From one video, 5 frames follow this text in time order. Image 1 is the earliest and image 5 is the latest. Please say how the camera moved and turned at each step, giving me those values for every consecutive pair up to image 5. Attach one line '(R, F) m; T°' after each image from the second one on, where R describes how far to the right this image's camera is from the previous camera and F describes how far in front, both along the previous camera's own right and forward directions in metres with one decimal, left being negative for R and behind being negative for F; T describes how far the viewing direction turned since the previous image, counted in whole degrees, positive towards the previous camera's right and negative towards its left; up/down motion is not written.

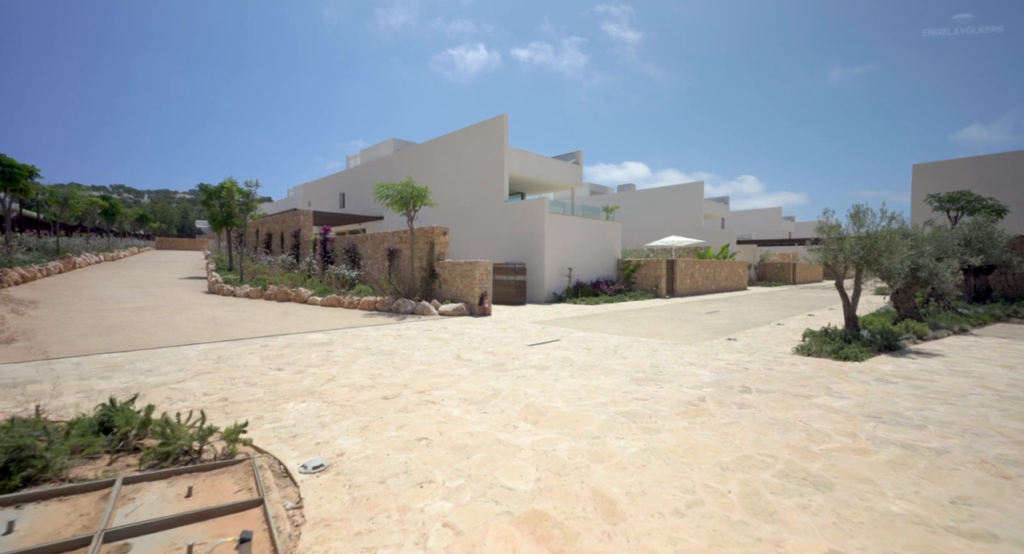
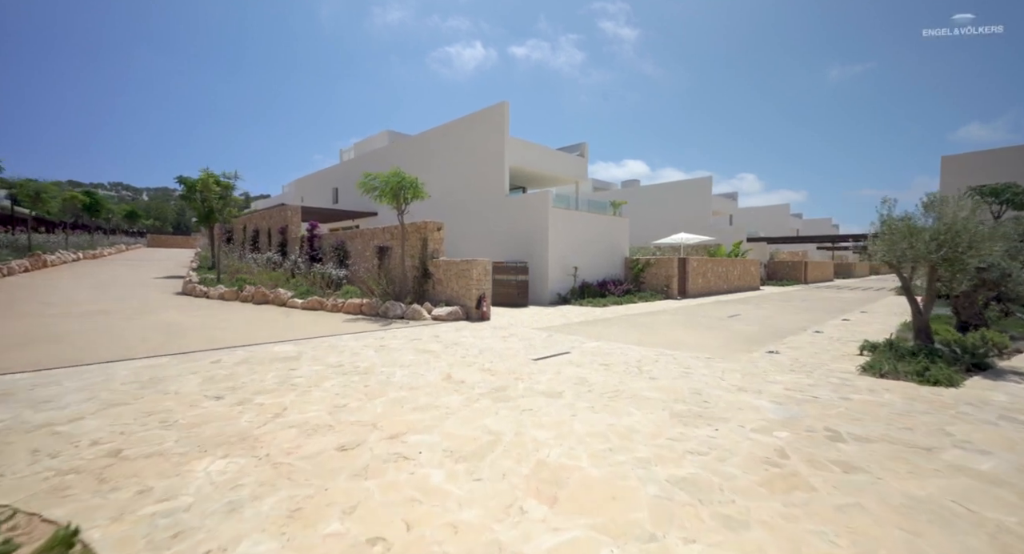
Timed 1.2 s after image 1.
(0.0, +1.2) m; 0°
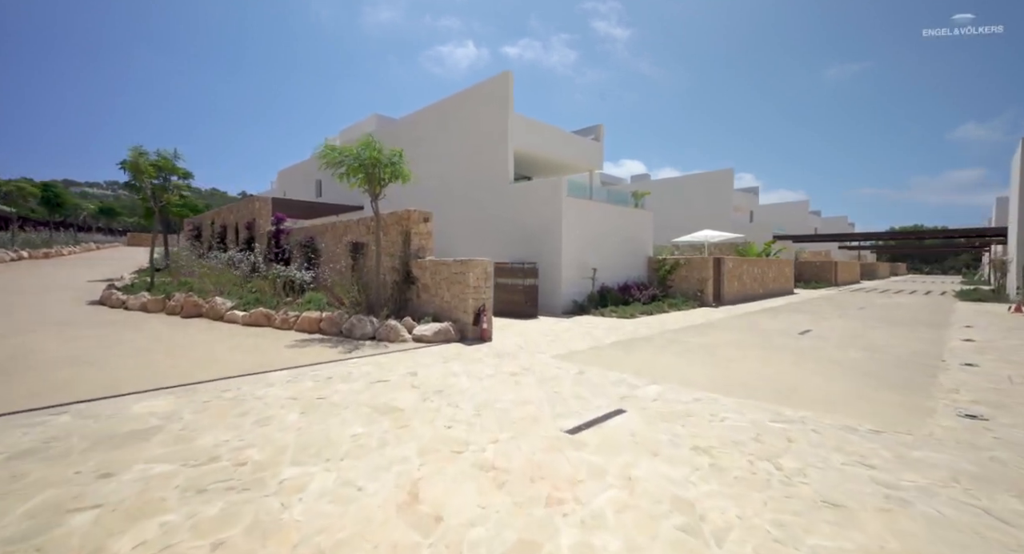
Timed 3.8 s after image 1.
(-0.2, +2.7) m; 0°
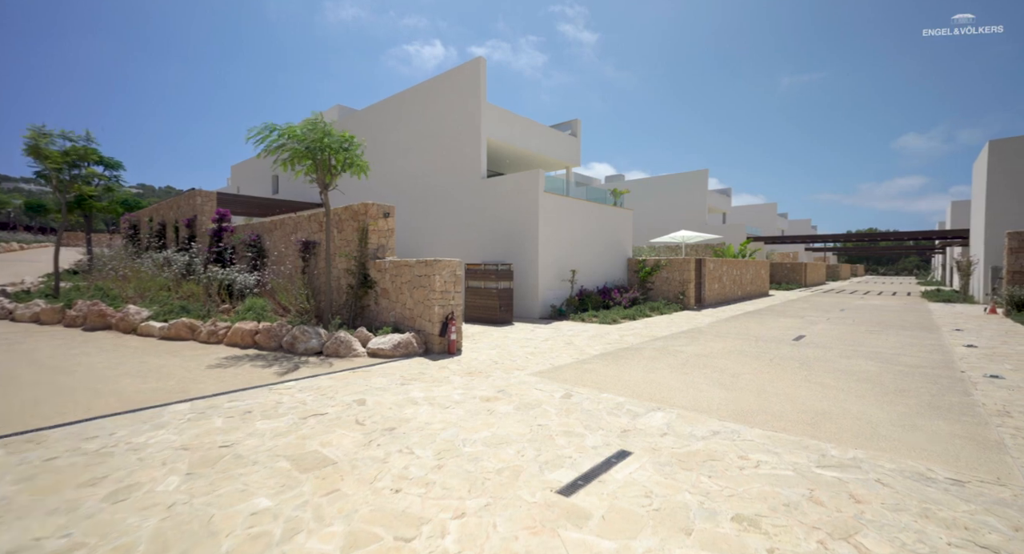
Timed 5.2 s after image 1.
(0.0, +1.0) m; +3°
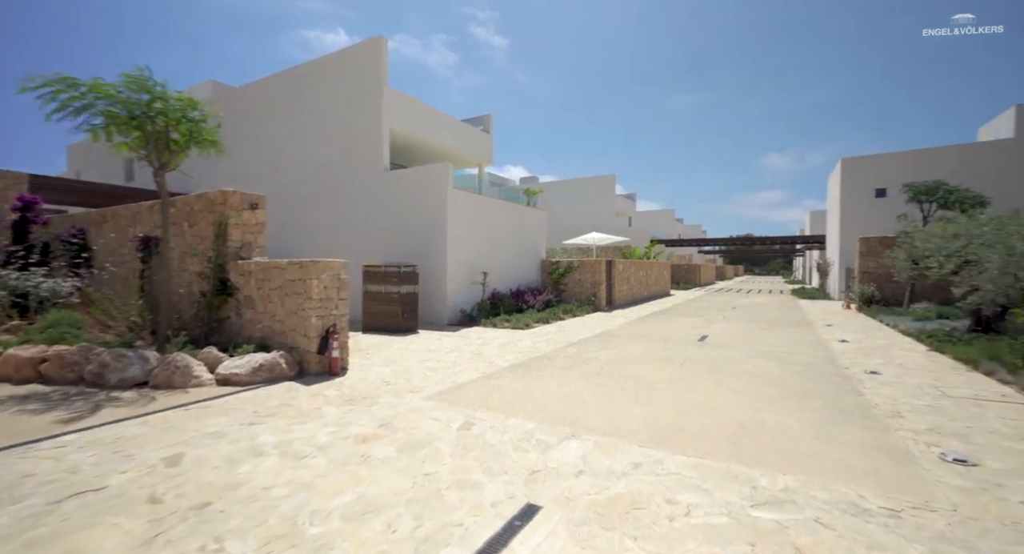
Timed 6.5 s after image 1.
(+0.2, +0.8) m; +11°
